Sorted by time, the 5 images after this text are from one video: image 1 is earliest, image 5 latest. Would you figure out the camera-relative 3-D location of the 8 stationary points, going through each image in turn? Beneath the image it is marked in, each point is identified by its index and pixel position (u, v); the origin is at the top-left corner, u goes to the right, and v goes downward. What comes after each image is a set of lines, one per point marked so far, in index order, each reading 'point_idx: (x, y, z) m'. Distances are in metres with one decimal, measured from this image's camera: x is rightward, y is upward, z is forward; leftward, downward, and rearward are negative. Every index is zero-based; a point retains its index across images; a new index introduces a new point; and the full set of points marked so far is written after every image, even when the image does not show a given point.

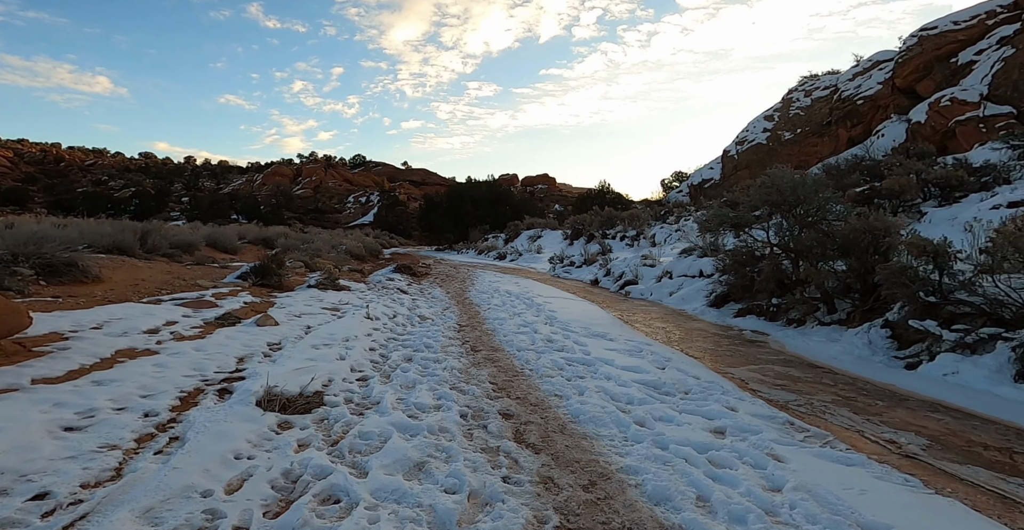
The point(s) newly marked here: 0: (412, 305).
0: (-1.8, -0.7, +9.0) m
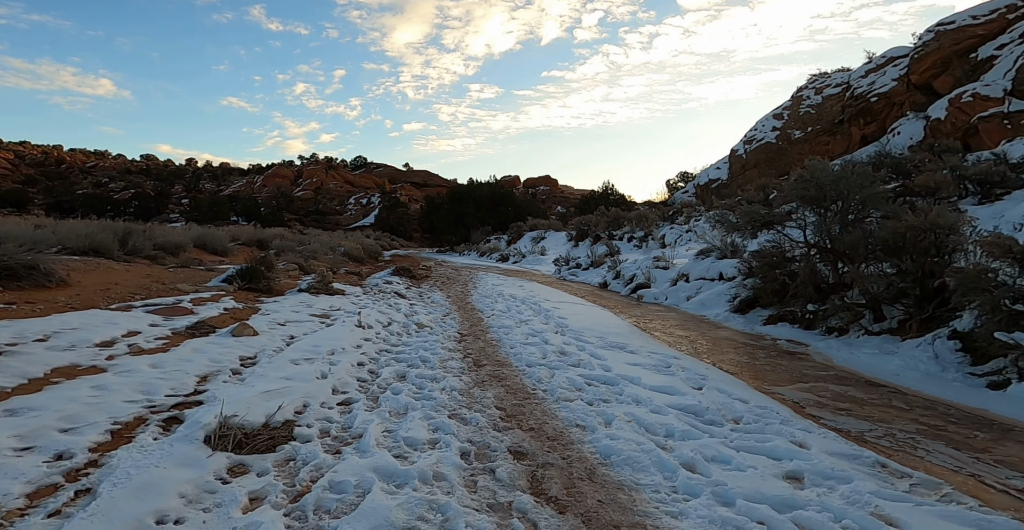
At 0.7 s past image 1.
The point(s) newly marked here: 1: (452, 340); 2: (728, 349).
0: (-1.7, -0.8, +8.3) m
1: (-0.7, -0.9, +6.1) m
2: (+2.5, -1.0, +5.9) m
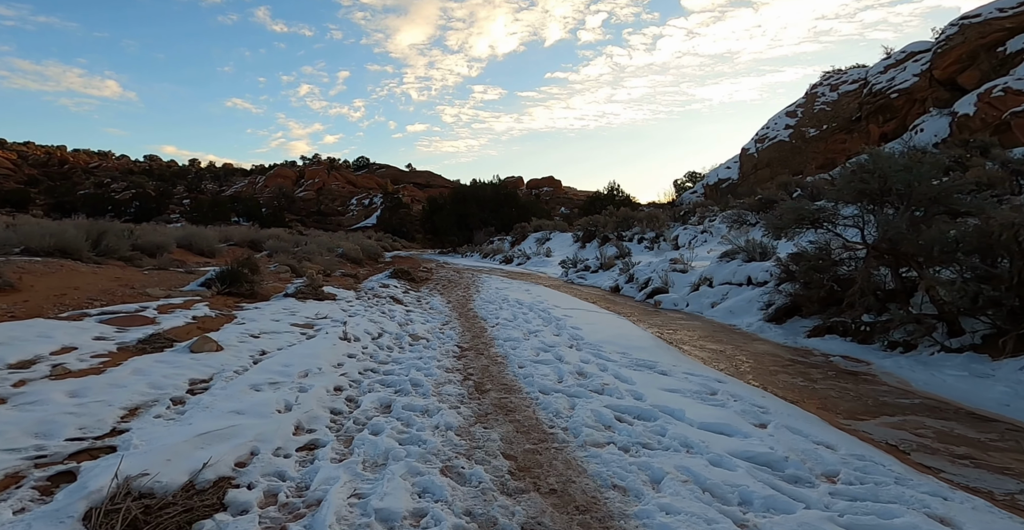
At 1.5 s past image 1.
0: (-1.6, -0.8, +7.4) m
1: (-0.6, -0.9, +5.2) m
2: (+2.6, -1.0, +5.0) m
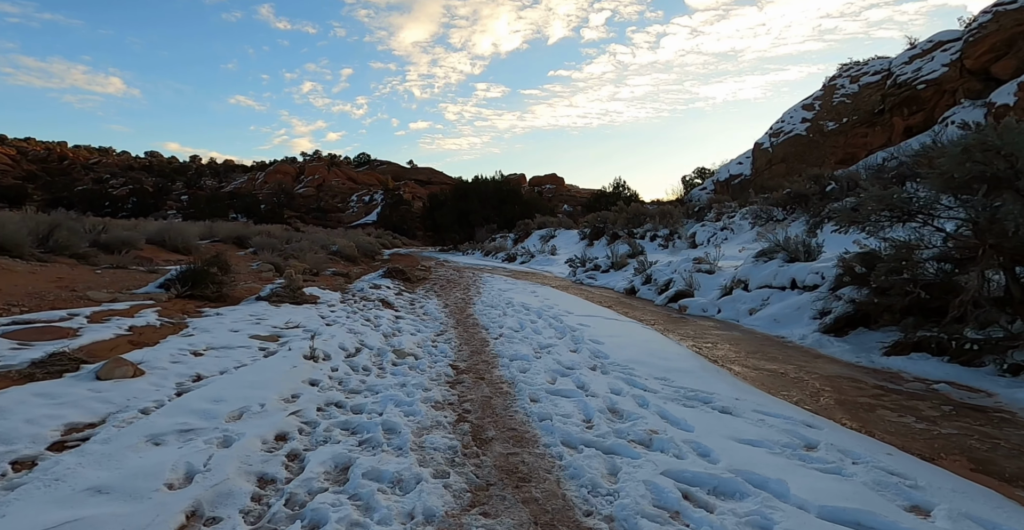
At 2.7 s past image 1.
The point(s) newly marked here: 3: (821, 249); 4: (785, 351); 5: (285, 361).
0: (-1.5, -0.8, +6.3) m
1: (-0.6, -0.9, +4.1) m
2: (+2.7, -1.0, +3.8) m
3: (+4.9, +0.3, +7.9) m
4: (+3.0, -1.0, +5.5) m
5: (-2.0, -0.8, +4.3) m
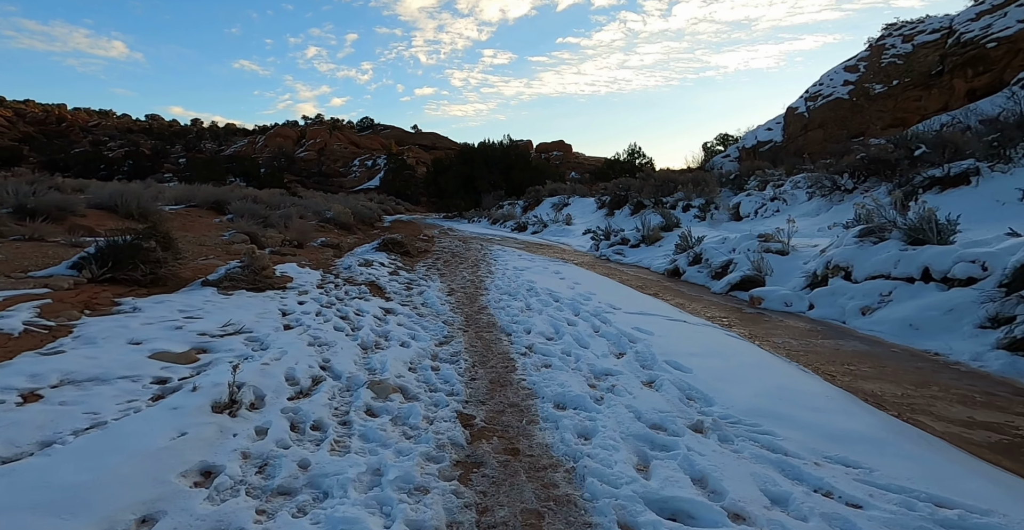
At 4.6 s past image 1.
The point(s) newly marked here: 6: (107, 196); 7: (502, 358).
0: (-1.2, -0.6, +4.4) m
1: (-0.3, -0.9, +2.2) m
2: (+3.0, -1.1, +2.0) m
3: (+5.2, +0.5, +5.9) m
4: (+3.3, -0.9, +3.6) m
5: (-1.7, -0.7, +2.5) m
6: (-7.9, +1.4, +9.7) m
7: (-0.1, -0.7, +3.9) m
